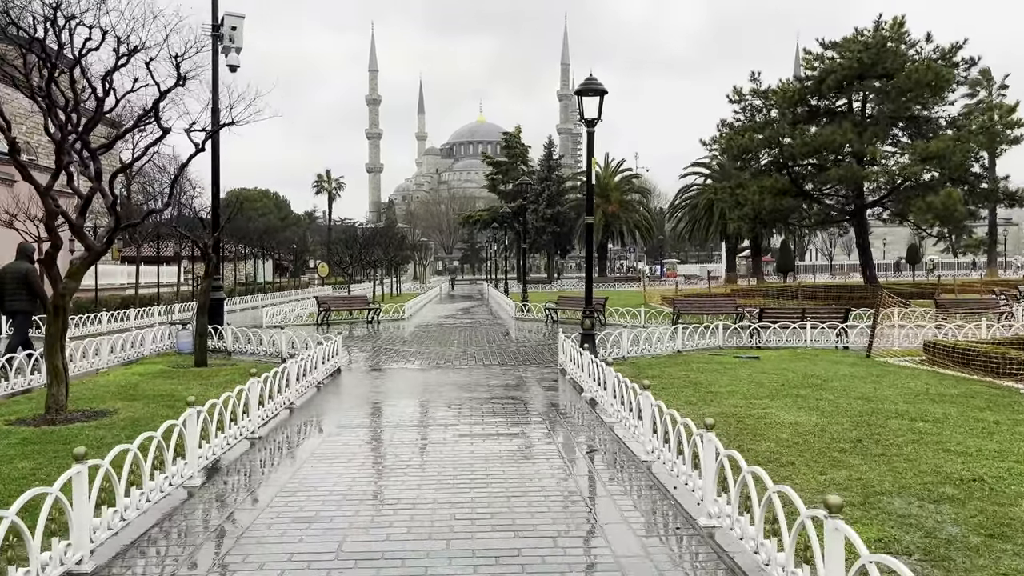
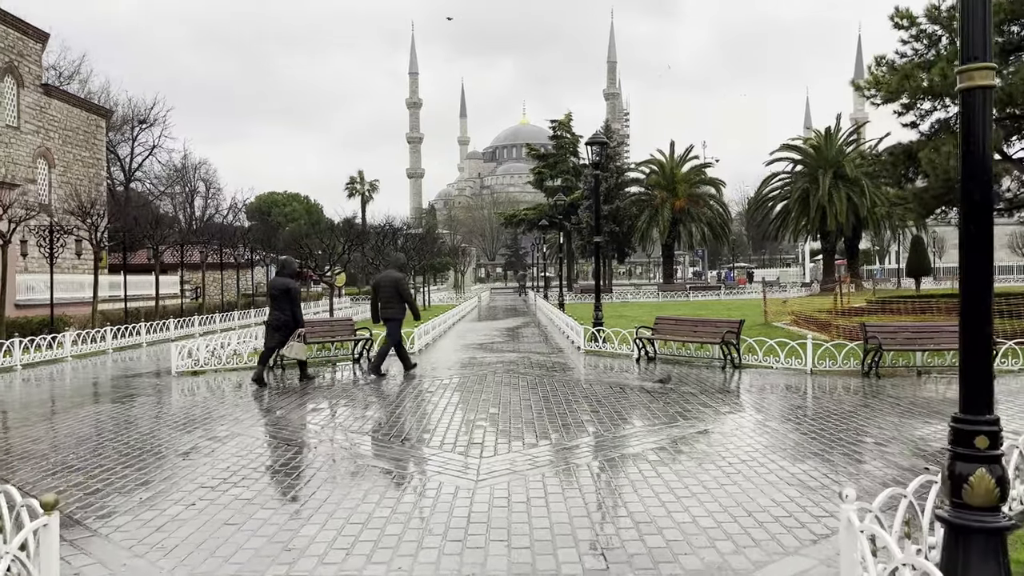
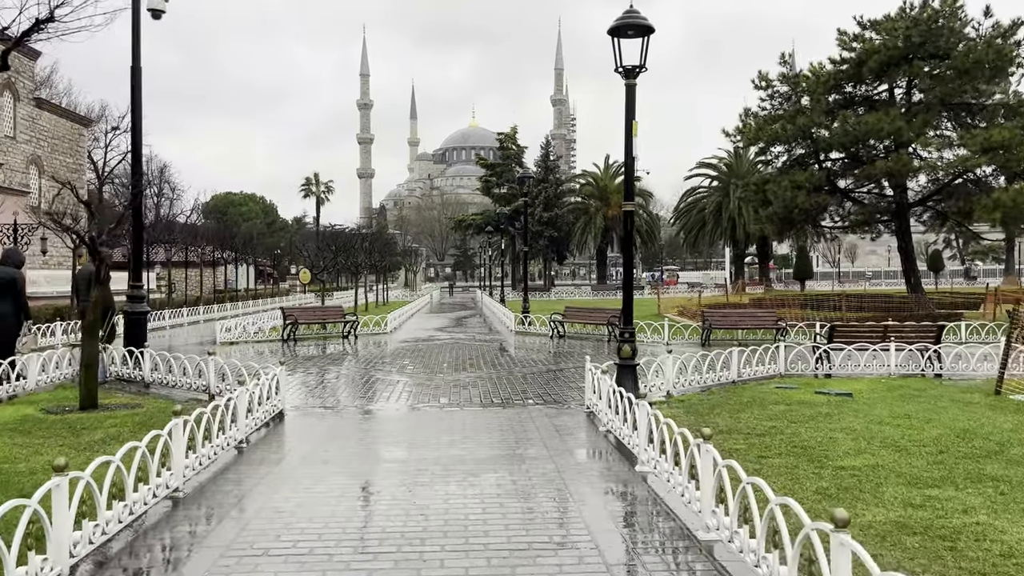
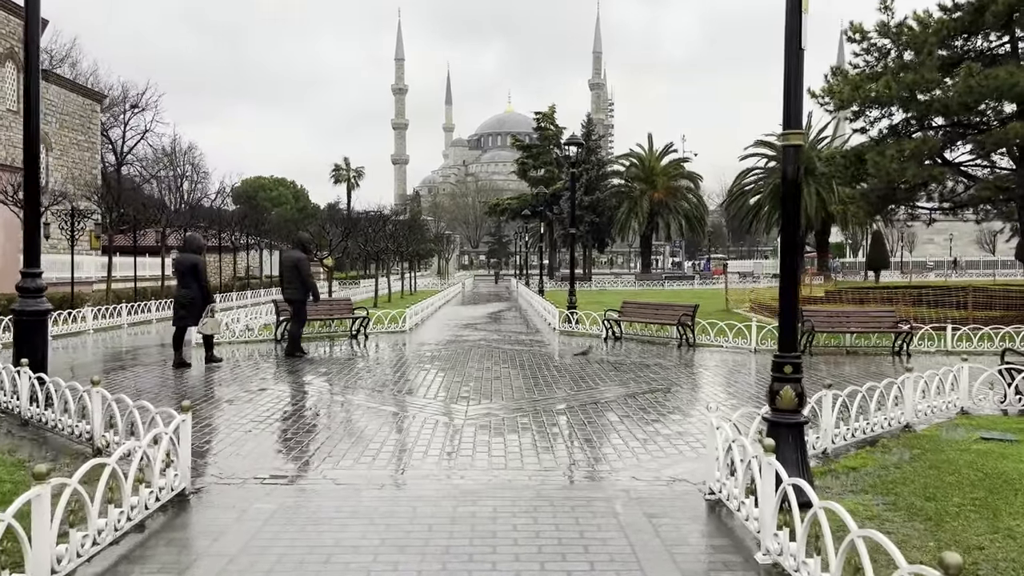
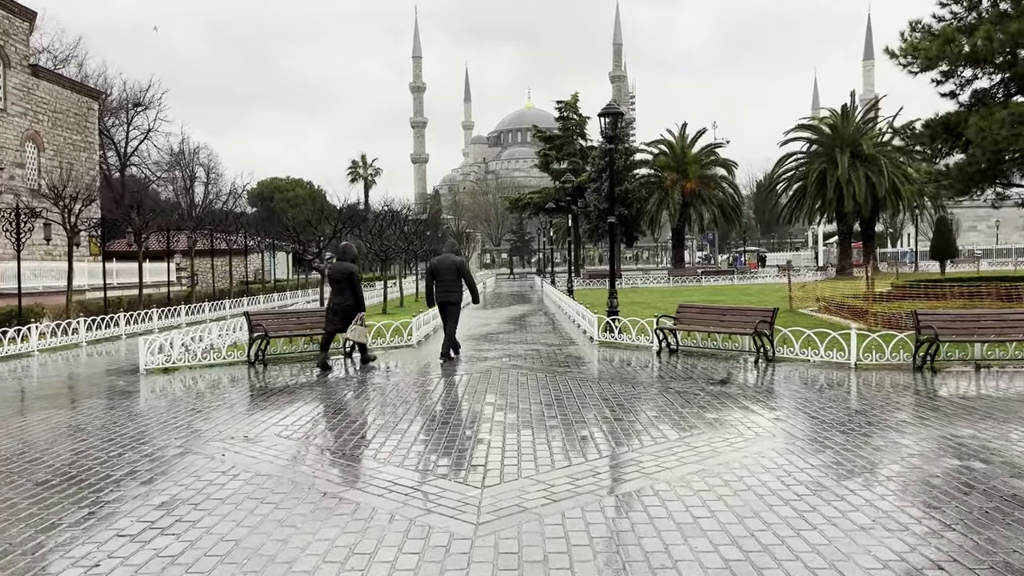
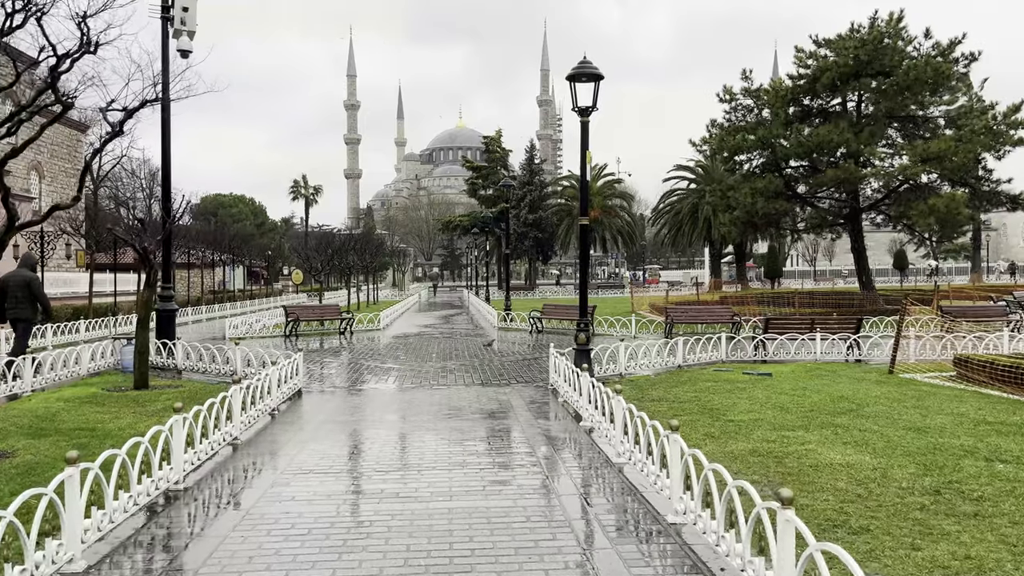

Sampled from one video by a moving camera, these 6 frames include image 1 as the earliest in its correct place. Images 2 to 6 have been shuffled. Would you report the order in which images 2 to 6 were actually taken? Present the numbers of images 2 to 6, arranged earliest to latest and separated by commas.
6, 3, 4, 2, 5
